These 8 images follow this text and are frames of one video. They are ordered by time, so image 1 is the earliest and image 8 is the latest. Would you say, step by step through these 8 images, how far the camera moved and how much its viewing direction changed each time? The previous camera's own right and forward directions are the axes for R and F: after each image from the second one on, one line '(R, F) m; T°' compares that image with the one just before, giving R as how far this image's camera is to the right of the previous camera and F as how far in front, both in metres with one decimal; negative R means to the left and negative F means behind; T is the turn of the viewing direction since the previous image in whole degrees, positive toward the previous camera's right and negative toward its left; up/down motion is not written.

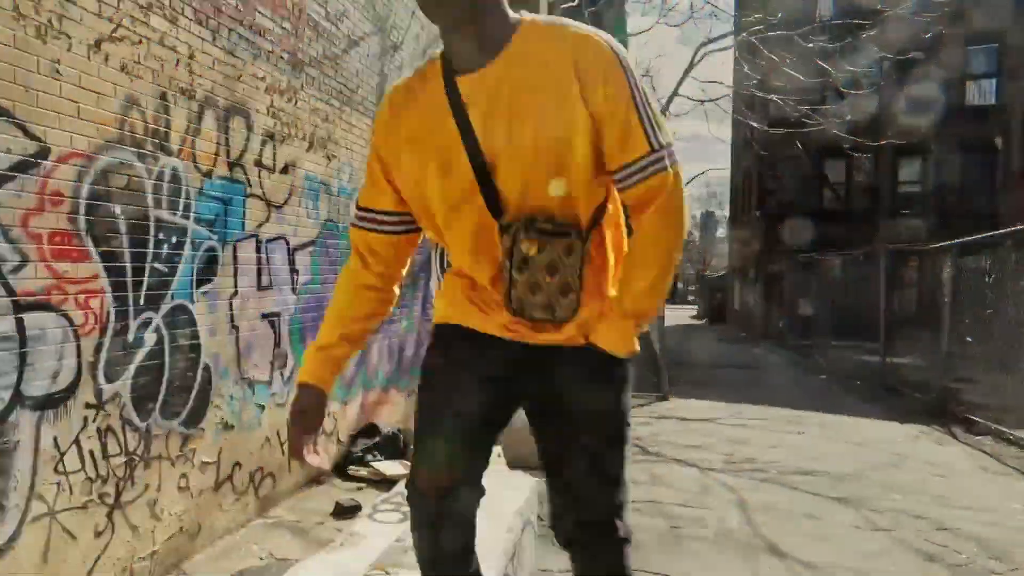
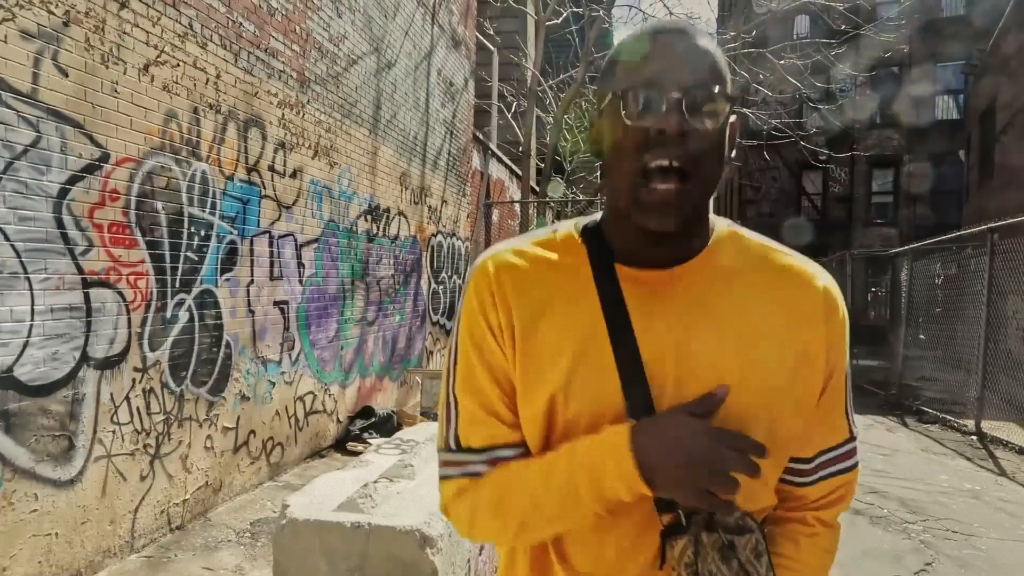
(0.0, -0.6) m; +1°
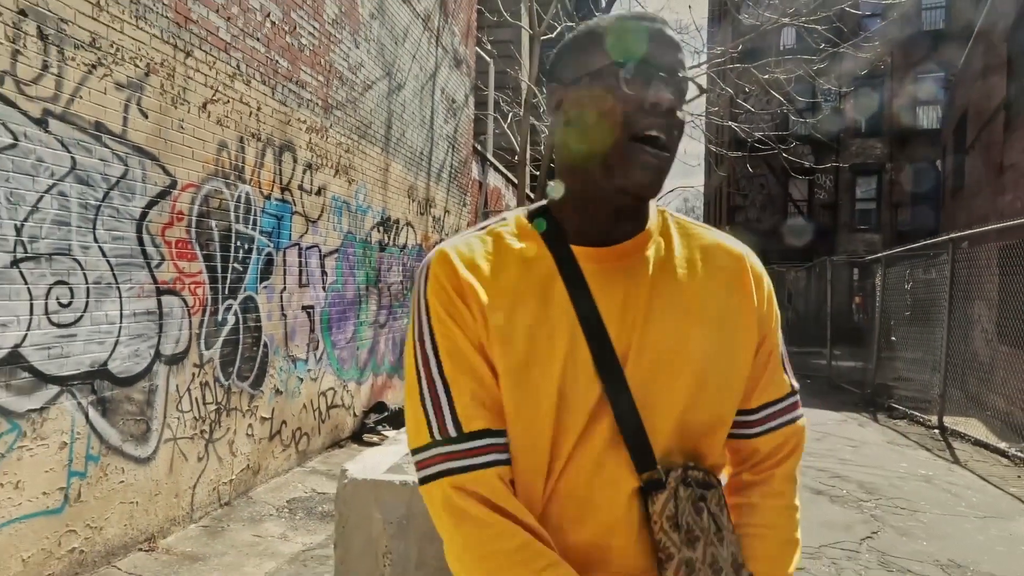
(-0.1, -0.6) m; +1°
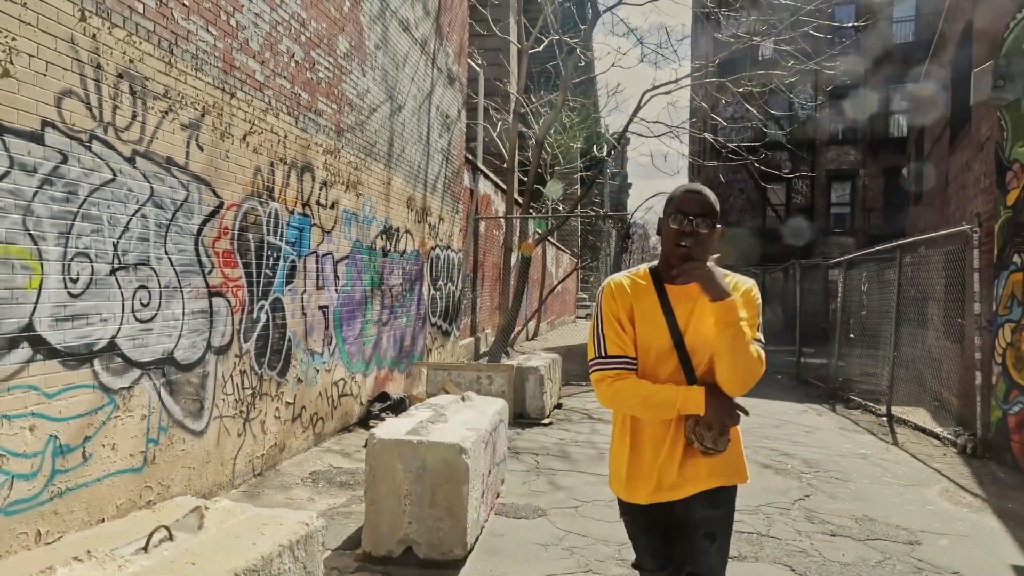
(0.0, -0.8) m; +1°
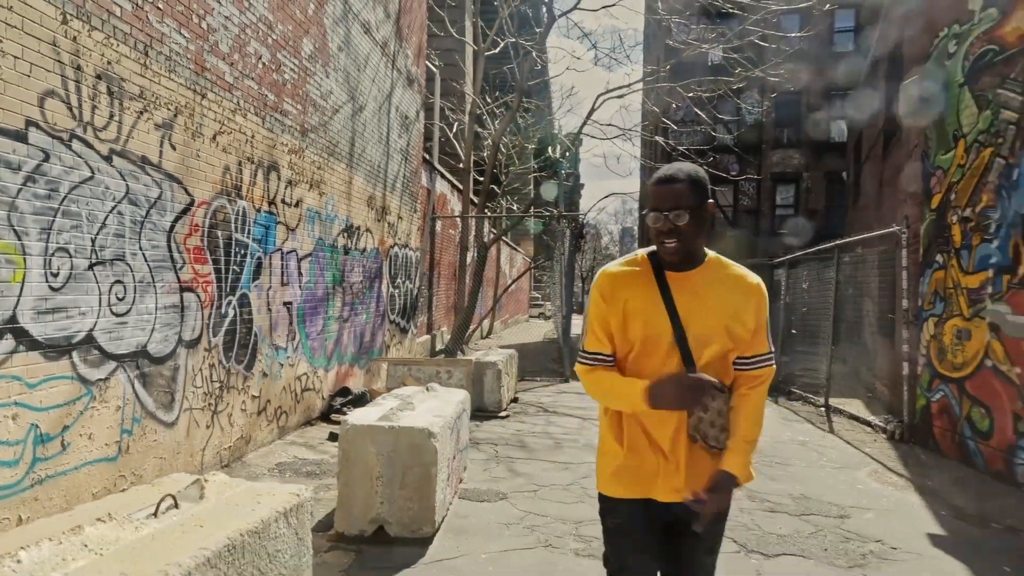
(-0.1, -0.3) m; +4°
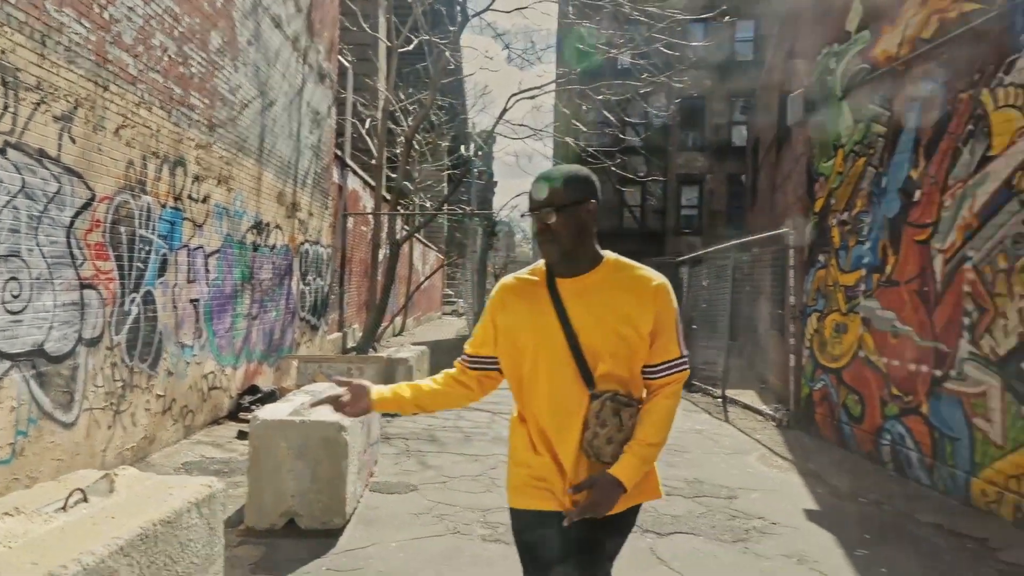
(0.0, -0.2) m; +7°
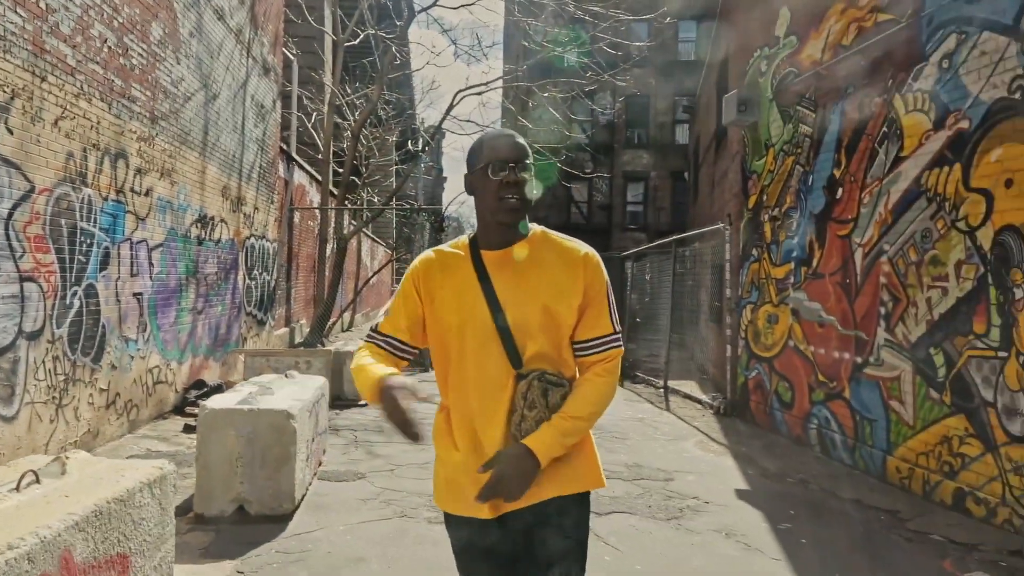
(0.0, -0.2) m; +4°
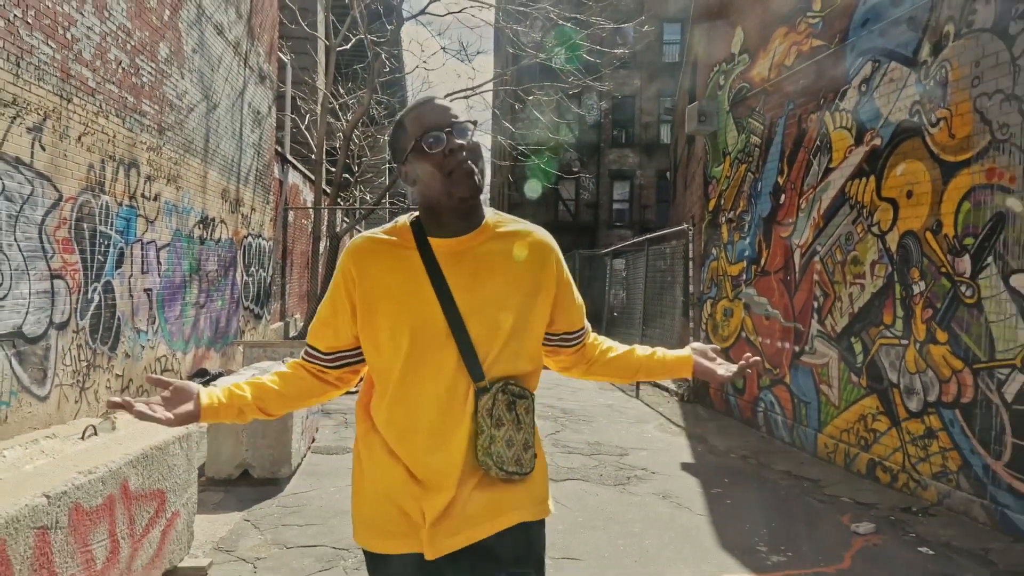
(+0.2, -0.7) m; 0°
